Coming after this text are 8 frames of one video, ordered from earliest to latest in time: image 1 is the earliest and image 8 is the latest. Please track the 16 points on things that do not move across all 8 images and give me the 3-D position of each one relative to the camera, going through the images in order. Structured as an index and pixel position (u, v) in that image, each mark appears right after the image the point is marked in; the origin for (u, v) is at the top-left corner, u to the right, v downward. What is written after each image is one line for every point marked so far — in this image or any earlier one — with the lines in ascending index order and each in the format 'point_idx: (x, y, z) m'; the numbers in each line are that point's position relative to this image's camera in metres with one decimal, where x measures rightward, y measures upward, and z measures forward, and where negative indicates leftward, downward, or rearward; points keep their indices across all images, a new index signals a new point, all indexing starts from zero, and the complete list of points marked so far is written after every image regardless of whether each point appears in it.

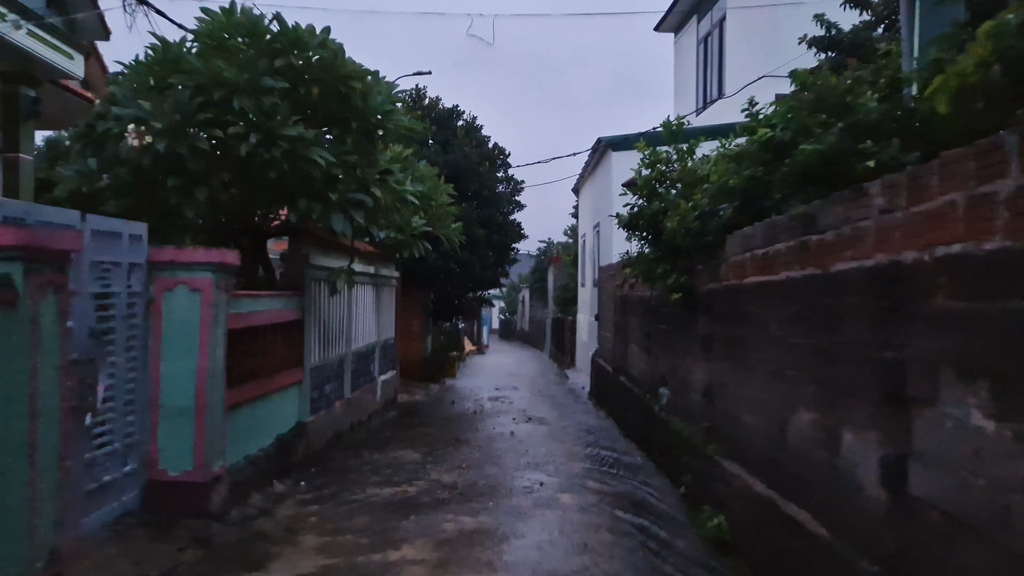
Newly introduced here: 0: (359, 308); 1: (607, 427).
0: (-2.0, -0.3, +11.0) m
1: (+1.2, -1.8, +11.4) m
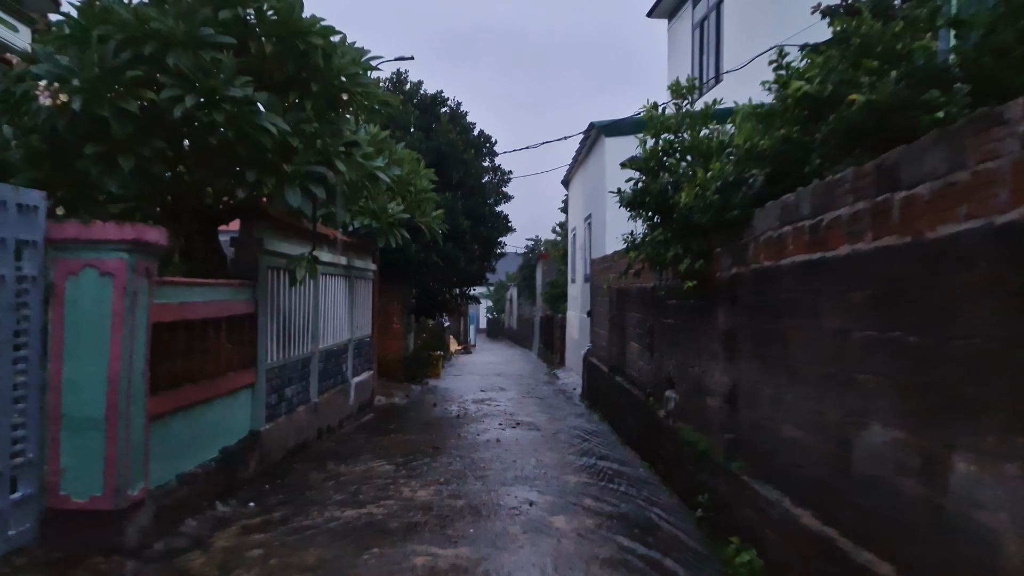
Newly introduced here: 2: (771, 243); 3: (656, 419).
0: (-2.1, -0.2, +10.0) m
1: (+1.1, -1.7, +10.4) m
2: (+1.3, +0.2, +4.4) m
3: (+1.3, -1.1, +7.6) m
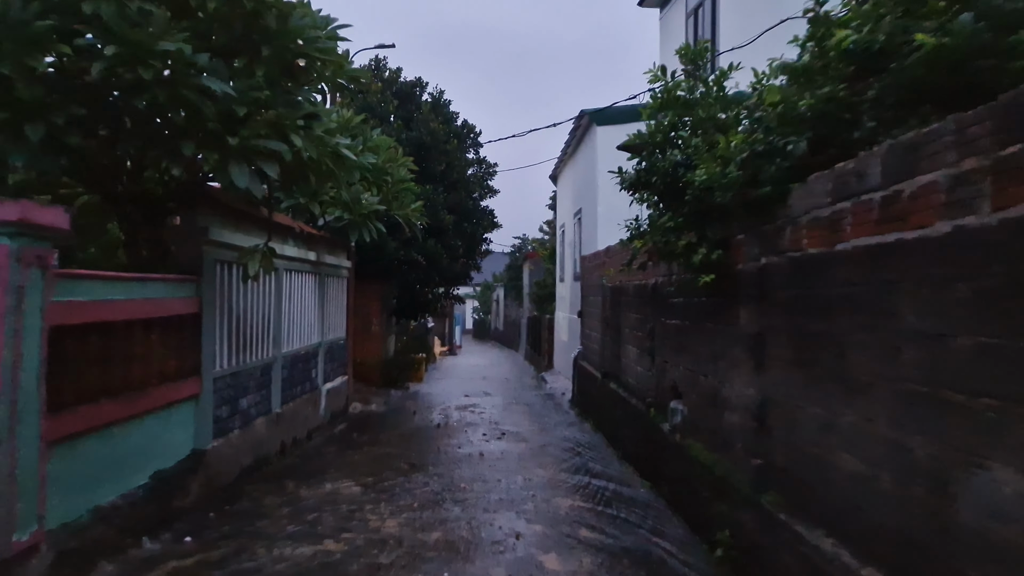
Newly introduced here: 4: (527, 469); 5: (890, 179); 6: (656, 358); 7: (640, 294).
0: (-2.3, -0.1, +9.0) m
1: (+0.9, -1.7, +9.5) m
2: (+1.2, +0.3, +3.5) m
3: (+1.1, -1.1, +6.7) m
4: (+0.1, -1.6, +8.0) m
5: (+1.3, +0.4, +3.0) m
6: (+1.2, -0.6, +7.3) m
7: (+1.2, -0.1, +8.2) m
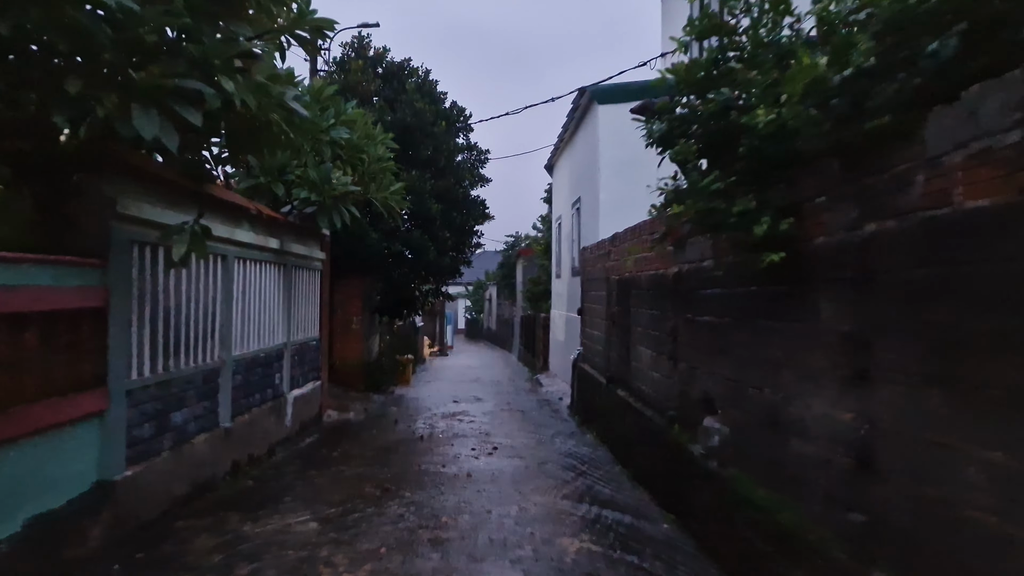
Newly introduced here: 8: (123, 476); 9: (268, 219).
0: (-2.3, -0.1, +7.7) m
1: (+0.9, -1.6, +8.2) m
2: (+1.2, +0.3, +2.2) m
3: (+1.1, -1.0, +5.4) m
4: (+0.1, -1.6, +6.7) m
5: (+1.3, +0.4, +1.7) m
6: (+1.2, -0.5, +6.1) m
7: (+1.1, 0.0, +6.9) m
8: (-2.2, -1.1, +5.0) m
9: (-2.3, +0.6, +8.2) m
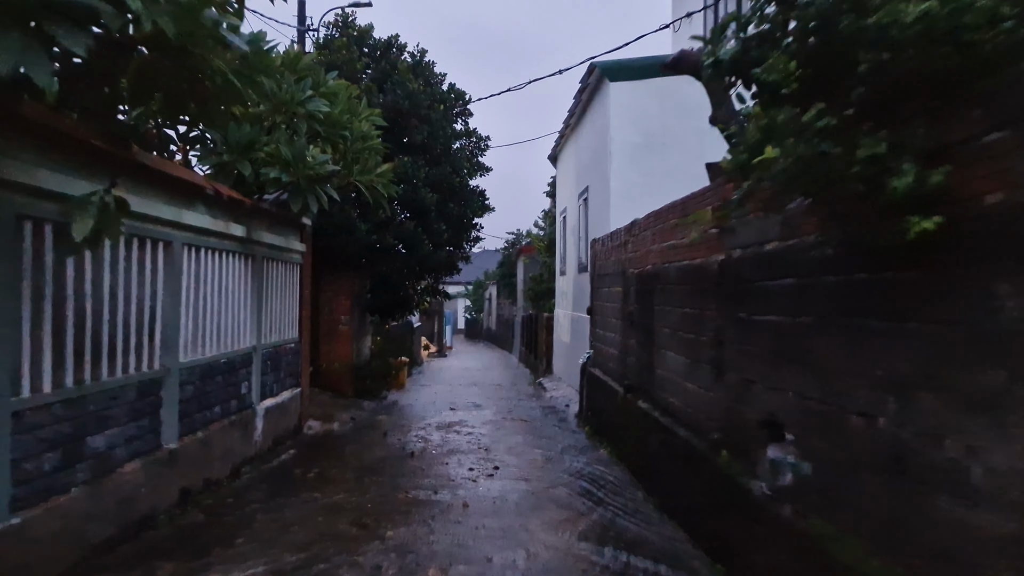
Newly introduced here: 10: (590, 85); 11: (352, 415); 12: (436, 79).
0: (-2.3, 0.0, +6.5) m
1: (+0.9, -1.6, +7.0) m
2: (+1.3, +0.4, +1.0) m
3: (+1.1, -1.0, +4.2) m
4: (+0.1, -1.5, +5.5) m
5: (+1.3, +0.5, +0.5) m
6: (+1.2, -0.5, +4.8) m
7: (+1.2, +0.1, +5.7) m
8: (-2.2, -1.0, +3.8) m
9: (-2.2, +0.7, +7.0) m
10: (+1.1, +2.9, +12.5) m
11: (-2.2, -1.7, +11.9) m
12: (-1.2, +3.4, +14.3) m
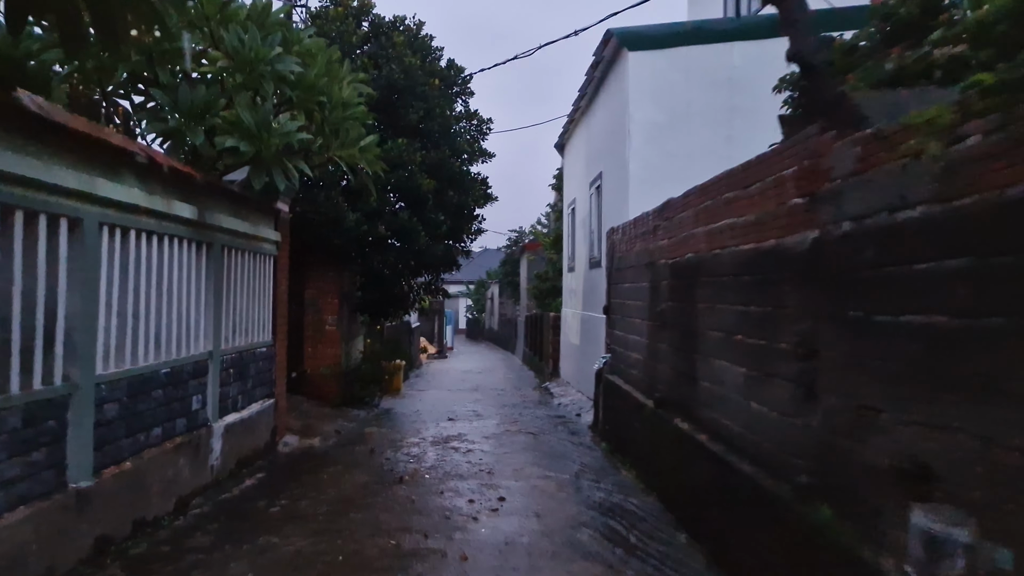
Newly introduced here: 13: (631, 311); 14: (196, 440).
0: (-2.2, 0.0, +5.1) m
1: (+0.9, -1.5, +5.6) m
2: (+1.3, +0.4, -0.3) m
3: (+1.2, -0.9, +2.9) m
4: (+0.2, -1.5, +4.2) m
5: (+1.3, +0.5, -0.9) m
6: (+1.2, -0.4, +3.5) m
7: (+1.2, +0.1, +4.4) m
8: (-2.1, -1.0, +2.5) m
9: (-2.2, +0.7, +5.6) m
10: (+1.2, +2.9, +11.1) m
11: (-2.1, -1.7, +10.6) m
12: (-1.2, +3.5, +13.0) m
13: (+1.1, -0.2, +8.2) m
14: (-2.2, -1.1, +6.2) m
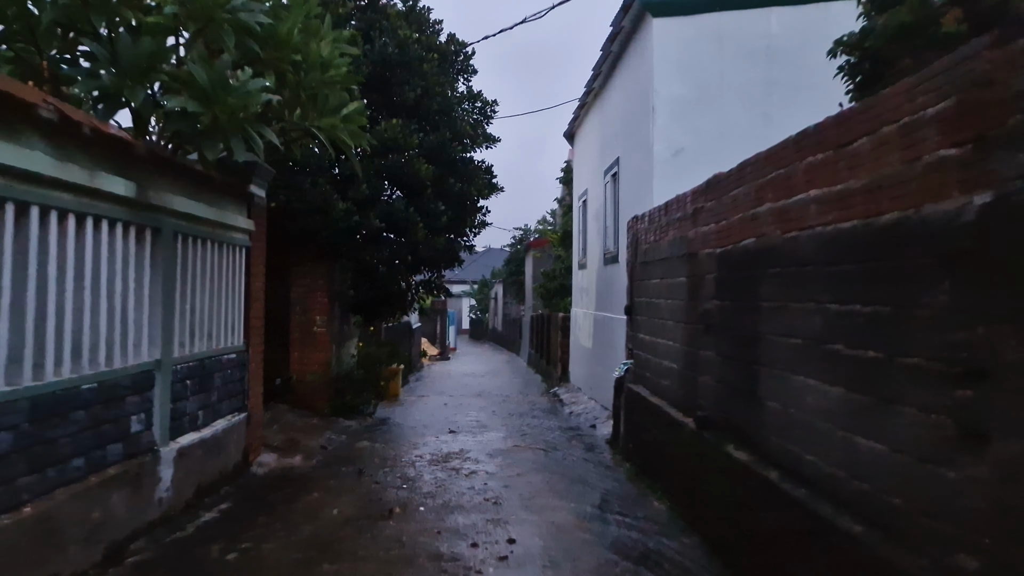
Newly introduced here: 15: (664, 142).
0: (-2.2, 0.0, +4.0) m
1: (+1.0, -1.5, +4.4) m
2: (+1.4, +0.4, -1.5) m
3: (+1.2, -0.9, +1.7) m
4: (+0.2, -1.5, +3.0) m
5: (+1.4, +0.6, -2.1) m
6: (+1.3, -0.4, +2.3) m
7: (+1.3, +0.1, +3.2) m
8: (-2.1, -1.0, +1.3) m
9: (-2.1, +0.8, +4.5) m
10: (+1.3, +3.0, +10.0) m
11: (-2.0, -1.6, +9.5) m
12: (-1.1, +3.5, +11.8) m
13: (+1.2, -0.2, +7.0) m
14: (-2.2, -1.0, +5.0) m
15: (+1.6, +1.5, +9.1) m
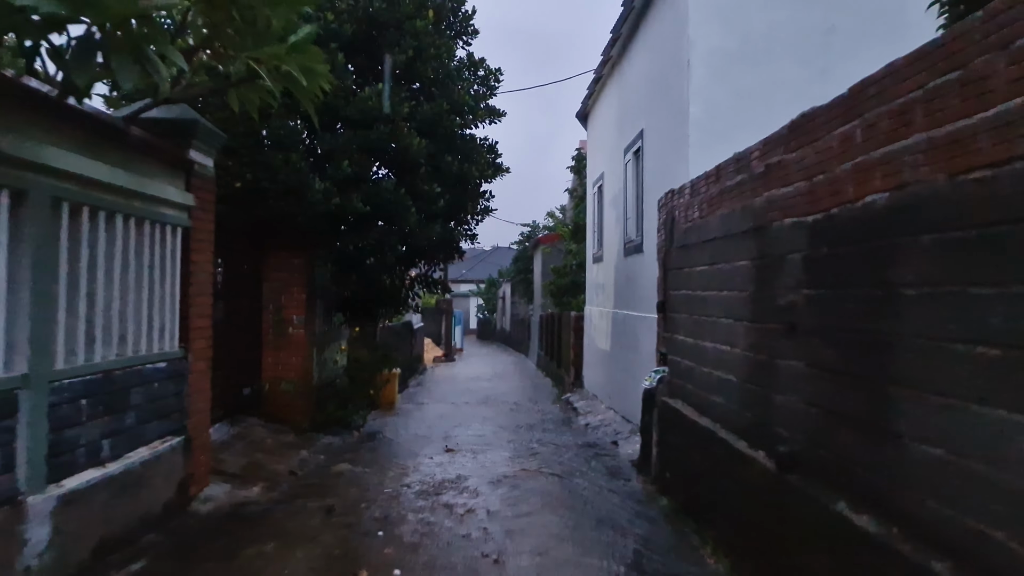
0: (-2.2, +0.1, +2.4) m
1: (+1.0, -1.5, +2.9) m
2: (+1.3, +0.5, -3.0) m
3: (+1.2, -0.9, +0.1) m
4: (+0.3, -1.4, +1.4) m
5: (+1.3, +0.6, -3.6) m
6: (+1.3, -0.3, +0.8) m
7: (+1.3, +0.2, +1.6) m
8: (-2.1, -0.9, -0.2) m
9: (-2.1, +0.8, +2.9) m
10: (+1.3, +3.0, +8.4) m
11: (-2.0, -1.6, +7.9) m
12: (-1.0, +3.6, +10.3) m
13: (+1.2, -0.1, +5.5) m
14: (-2.1, -1.0, +3.5) m
15: (+1.6, +1.6, +7.6) m
